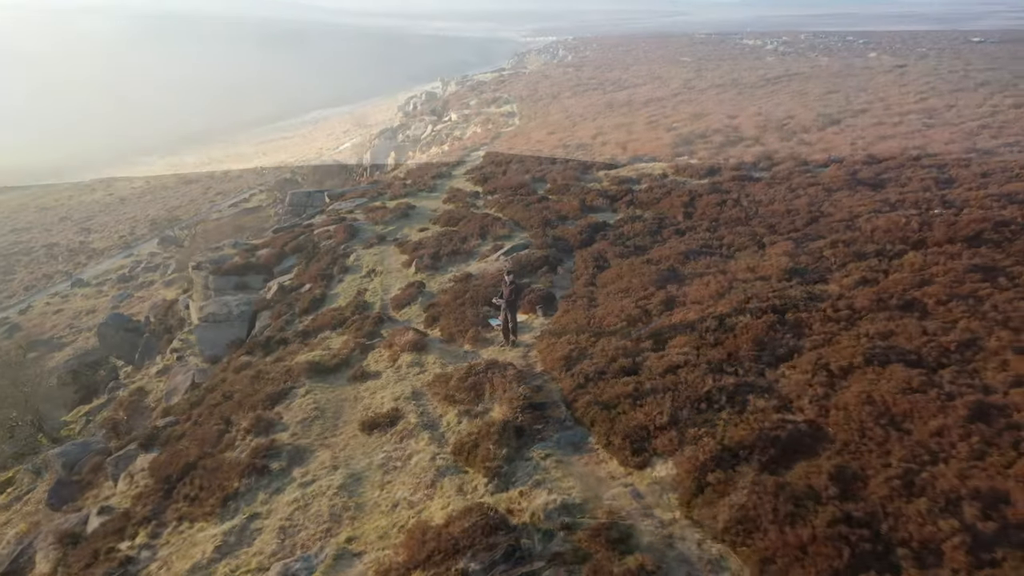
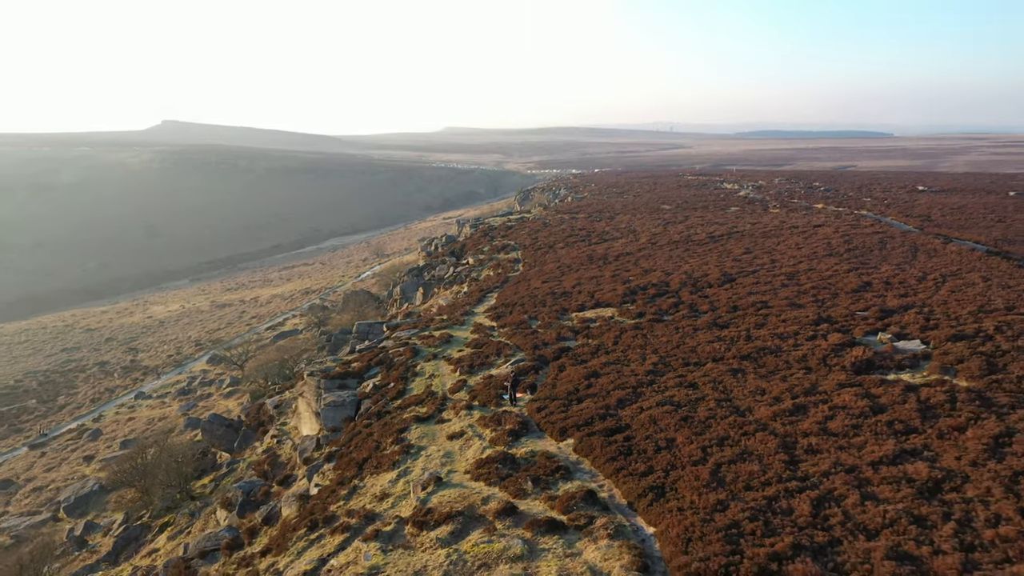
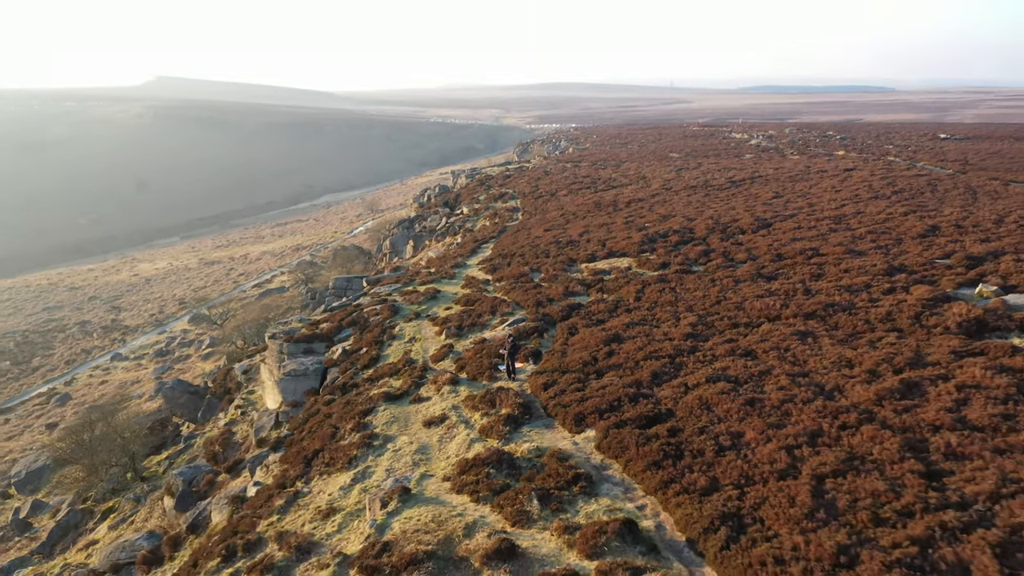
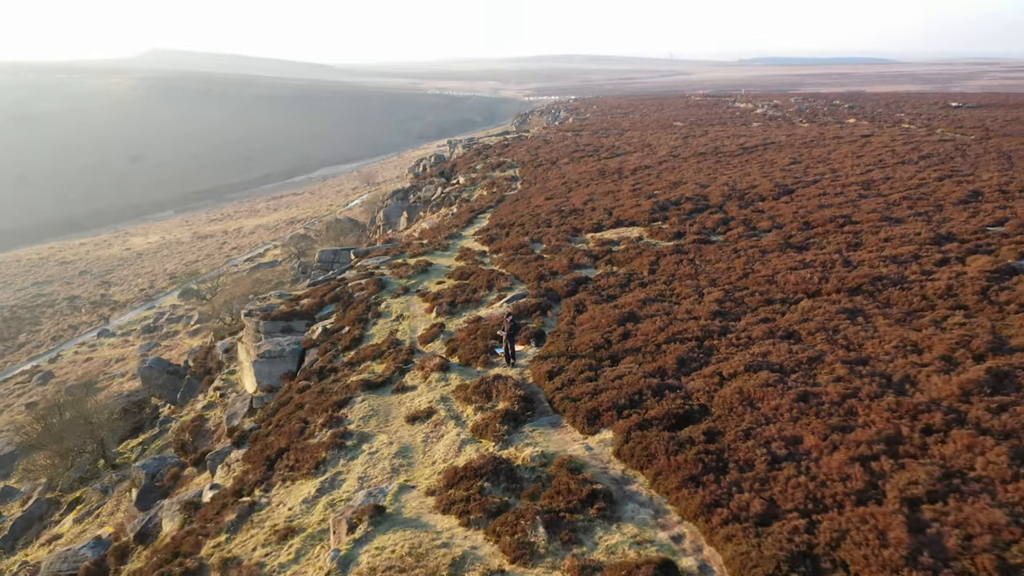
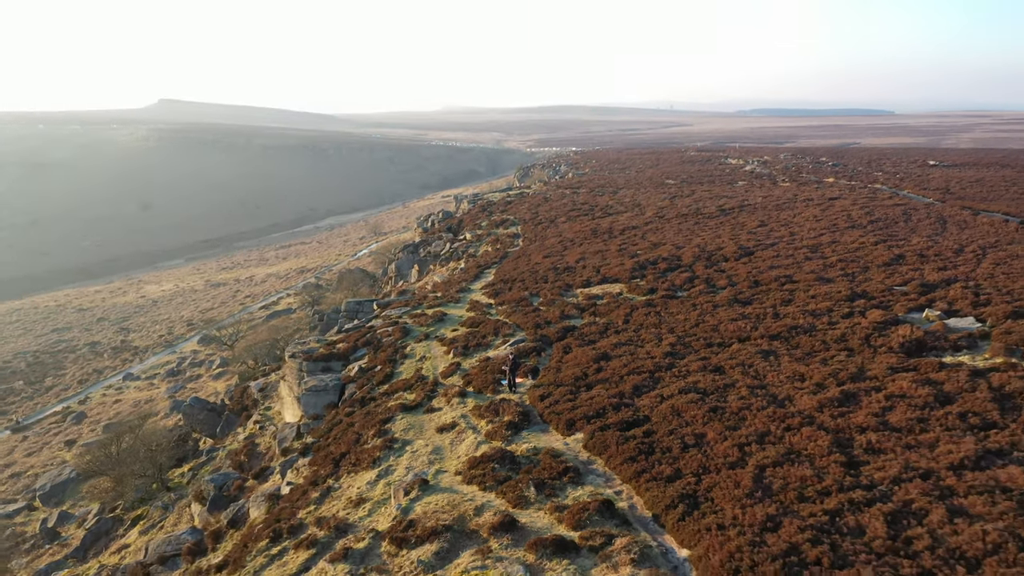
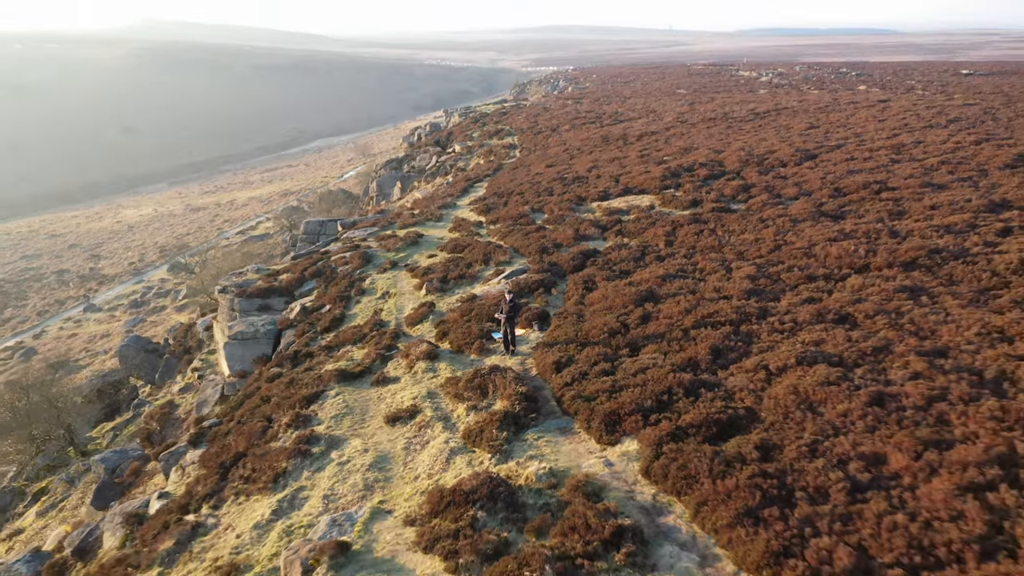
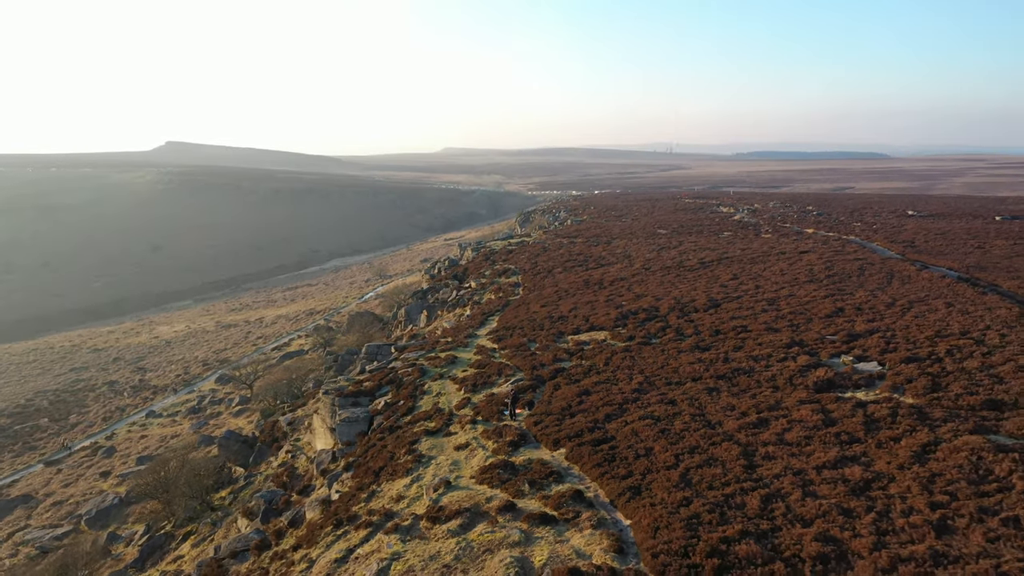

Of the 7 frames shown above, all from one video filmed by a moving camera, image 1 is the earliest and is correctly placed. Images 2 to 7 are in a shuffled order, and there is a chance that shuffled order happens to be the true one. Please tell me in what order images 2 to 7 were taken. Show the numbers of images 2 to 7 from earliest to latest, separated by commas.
6, 4, 3, 5, 2, 7
